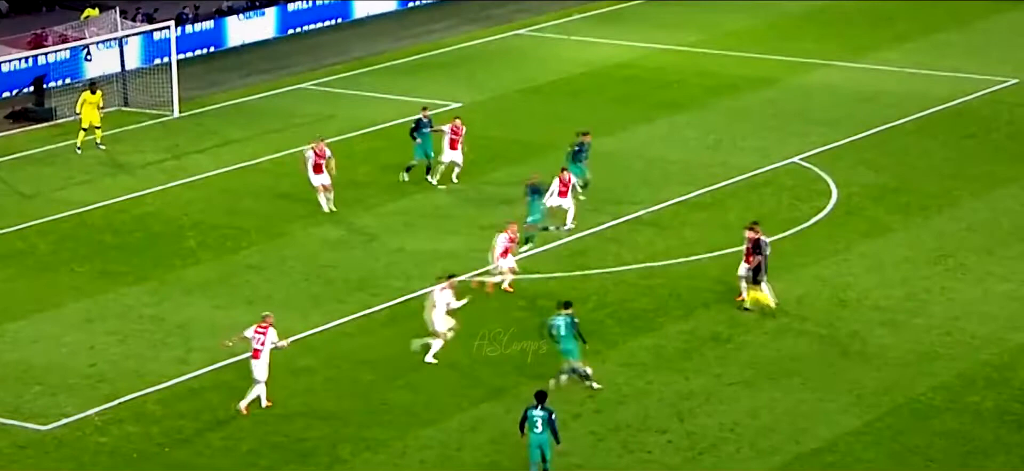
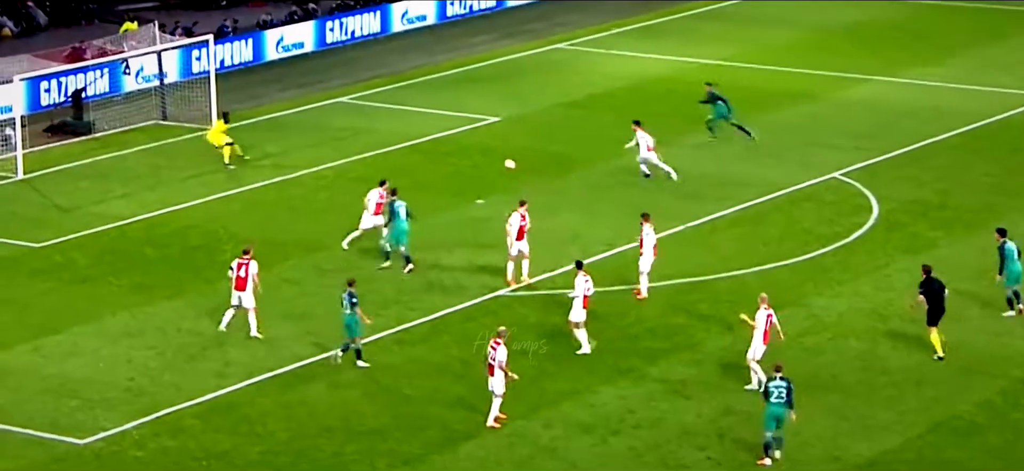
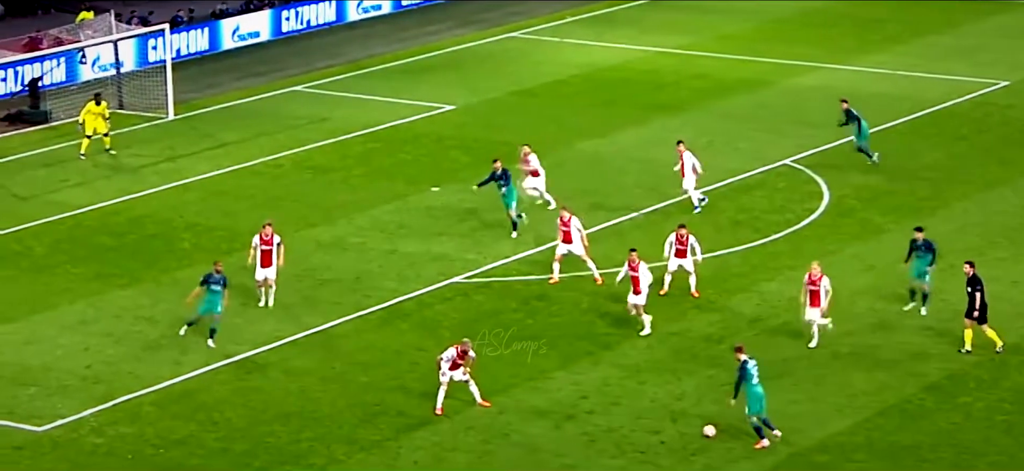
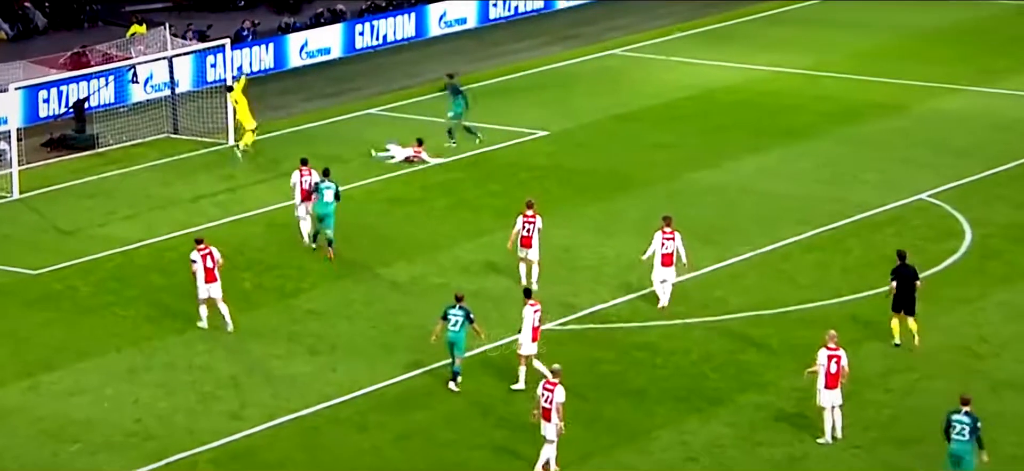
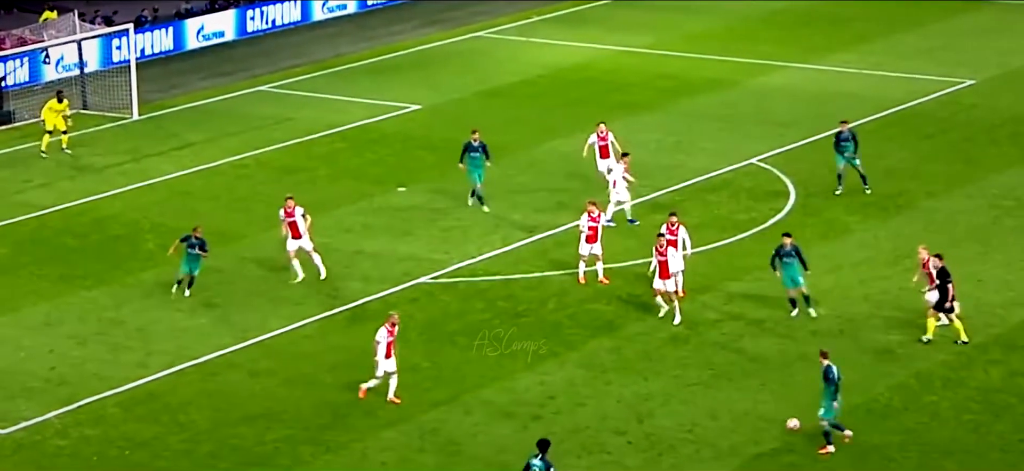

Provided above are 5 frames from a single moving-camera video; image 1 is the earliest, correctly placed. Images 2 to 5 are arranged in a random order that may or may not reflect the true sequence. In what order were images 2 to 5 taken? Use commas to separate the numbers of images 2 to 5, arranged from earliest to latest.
5, 3, 2, 4
